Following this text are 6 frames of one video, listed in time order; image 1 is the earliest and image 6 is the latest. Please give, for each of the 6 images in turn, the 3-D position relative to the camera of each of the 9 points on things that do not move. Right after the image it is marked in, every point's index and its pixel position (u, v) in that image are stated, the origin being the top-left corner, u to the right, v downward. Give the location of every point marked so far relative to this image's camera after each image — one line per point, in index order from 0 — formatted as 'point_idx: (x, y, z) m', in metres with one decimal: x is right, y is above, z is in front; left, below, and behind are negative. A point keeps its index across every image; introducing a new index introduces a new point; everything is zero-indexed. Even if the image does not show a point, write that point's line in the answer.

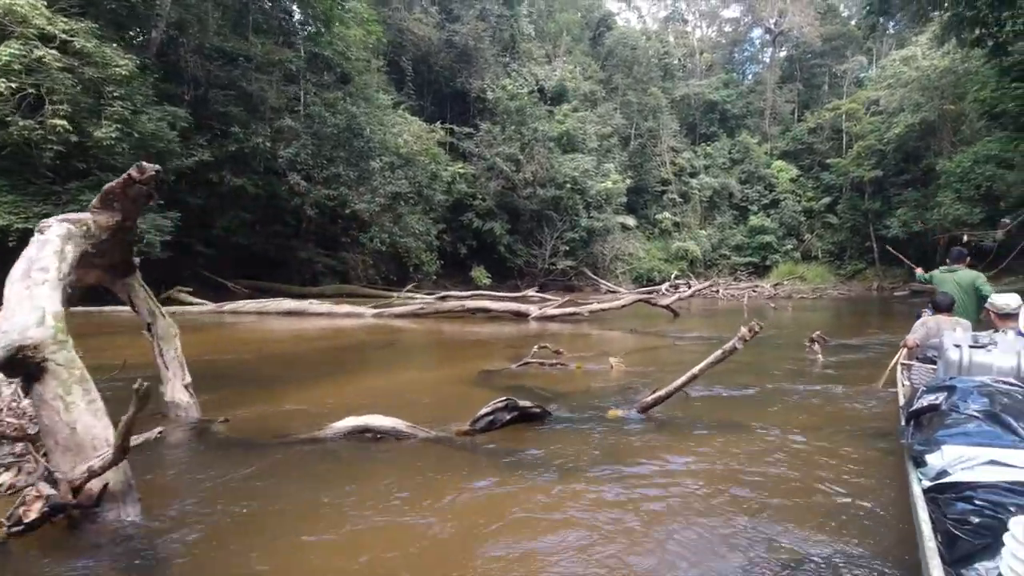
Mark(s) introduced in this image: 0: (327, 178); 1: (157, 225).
0: (-6.1, +3.6, +19.4) m
1: (-8.3, +1.5, +13.9) m
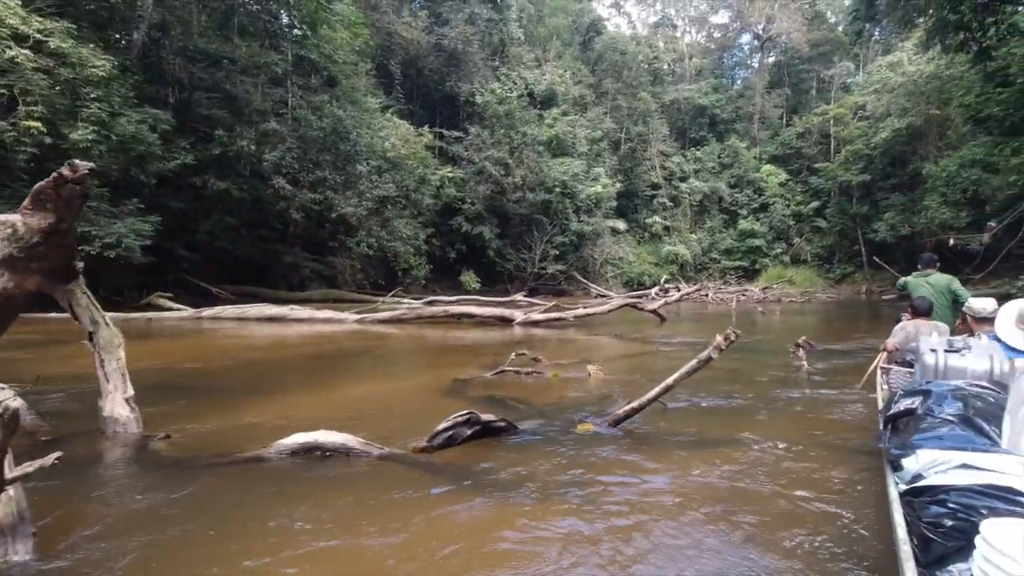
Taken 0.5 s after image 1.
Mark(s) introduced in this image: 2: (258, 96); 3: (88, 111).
0: (-6.5, +3.5, +19.2) m
1: (-8.7, +1.4, +13.6) m
2: (-8.1, +6.1, +18.9) m
3: (-8.8, +3.7, +12.2) m
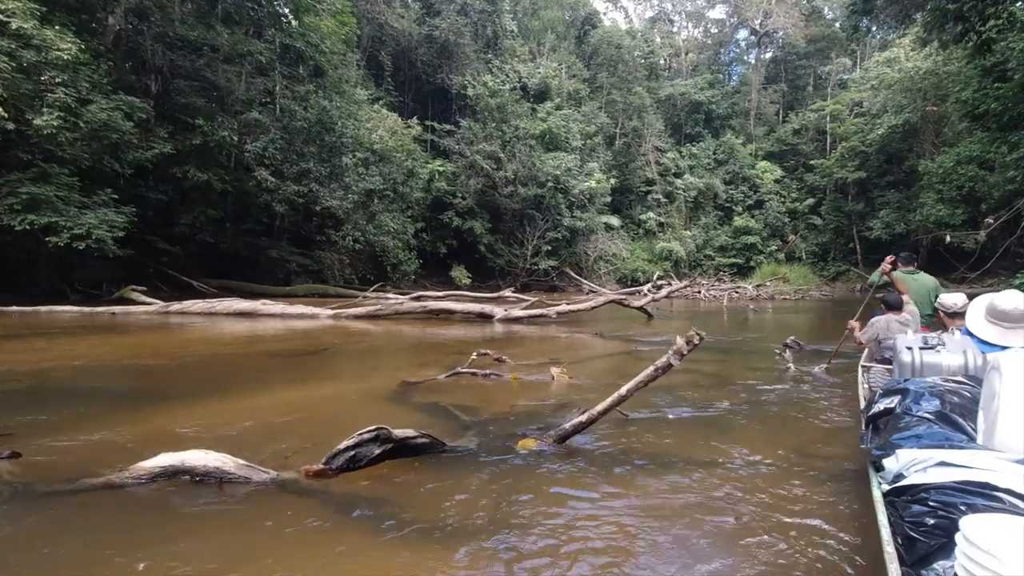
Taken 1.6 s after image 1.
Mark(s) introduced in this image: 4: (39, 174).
0: (-6.8, +3.6, +18.8) m
1: (-9.0, +1.5, +13.2) m
2: (-8.5, +6.3, +18.4) m
3: (-9.1, +3.8, +11.8) m
4: (-10.1, +2.4, +12.7) m
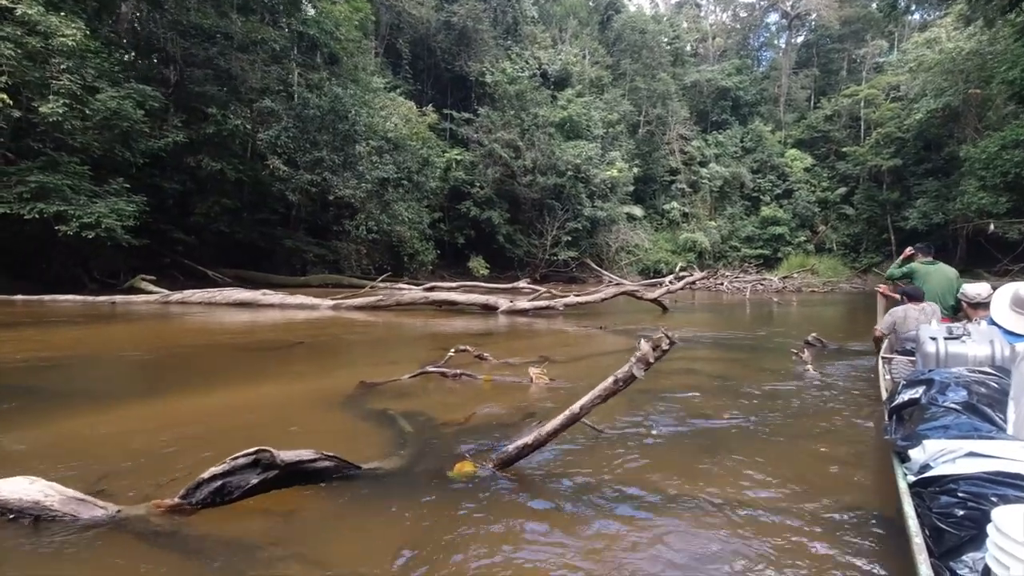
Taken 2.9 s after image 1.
0: (-6.3, +3.9, +18.5) m
1: (-8.7, +1.7, +13.1) m
2: (-8.0, +6.6, +18.2) m
3: (-8.9, +4.0, +11.7) m
4: (-9.9, +2.7, +12.6) m
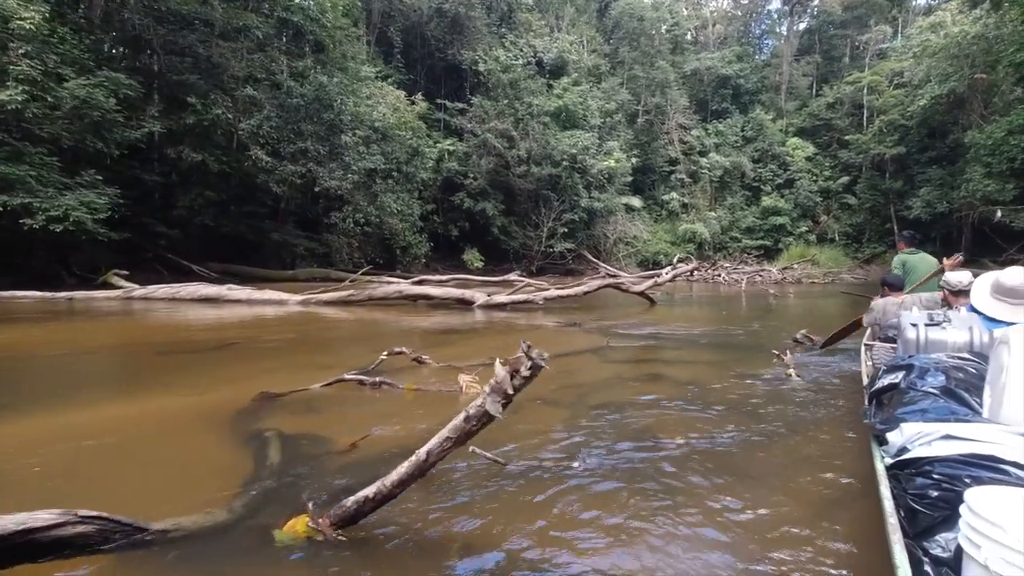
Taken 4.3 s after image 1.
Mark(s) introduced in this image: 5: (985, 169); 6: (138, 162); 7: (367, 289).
0: (-6.6, +4.1, +18.0) m
1: (-9.0, +1.8, +12.6) m
2: (-8.3, +6.8, +17.7) m
3: (-9.3, +4.1, +11.2) m
4: (-10.2, +2.8, +12.1) m
5: (+15.6, +3.9, +19.5) m
6: (-10.8, +3.6, +17.1) m
7: (-2.6, 0.0, +10.7) m
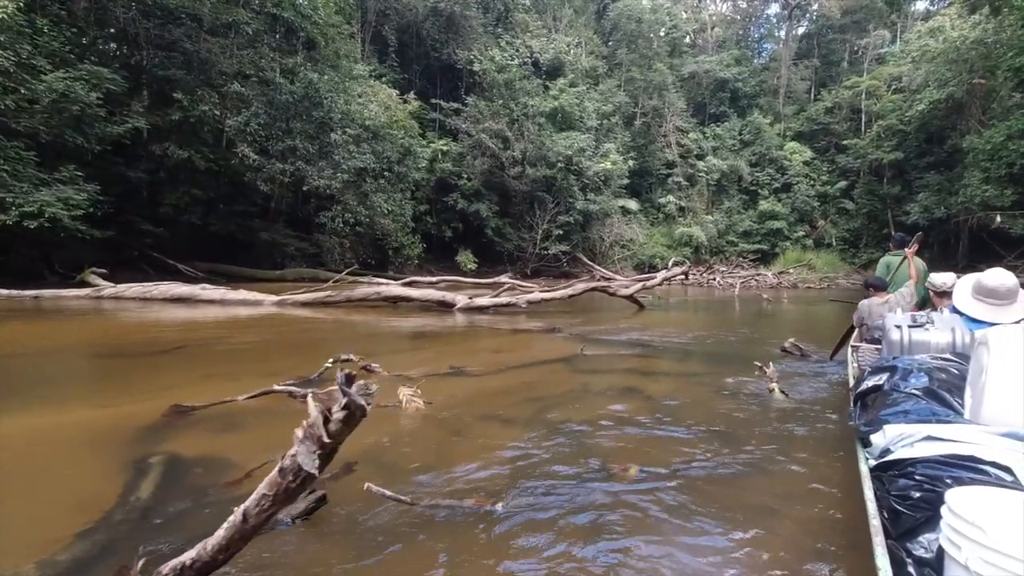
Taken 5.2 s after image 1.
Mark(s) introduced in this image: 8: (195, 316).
0: (-6.8, +4.1, +17.7) m
1: (-9.3, +1.9, +12.3) m
2: (-8.5, +6.8, +17.4) m
3: (-9.5, +4.1, +10.9) m
4: (-10.4, +2.8, +11.8) m
5: (+15.3, +3.7, +19.2) m
6: (-11.0, +3.7, +16.8) m
7: (-2.9, 0.0, +10.4) m
8: (-5.0, -0.4, +9.5) m
